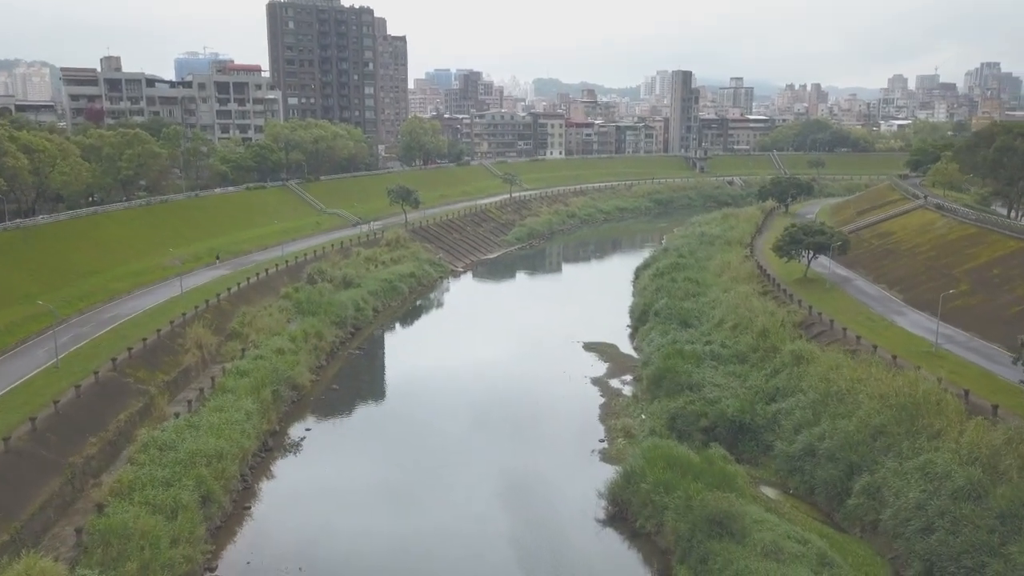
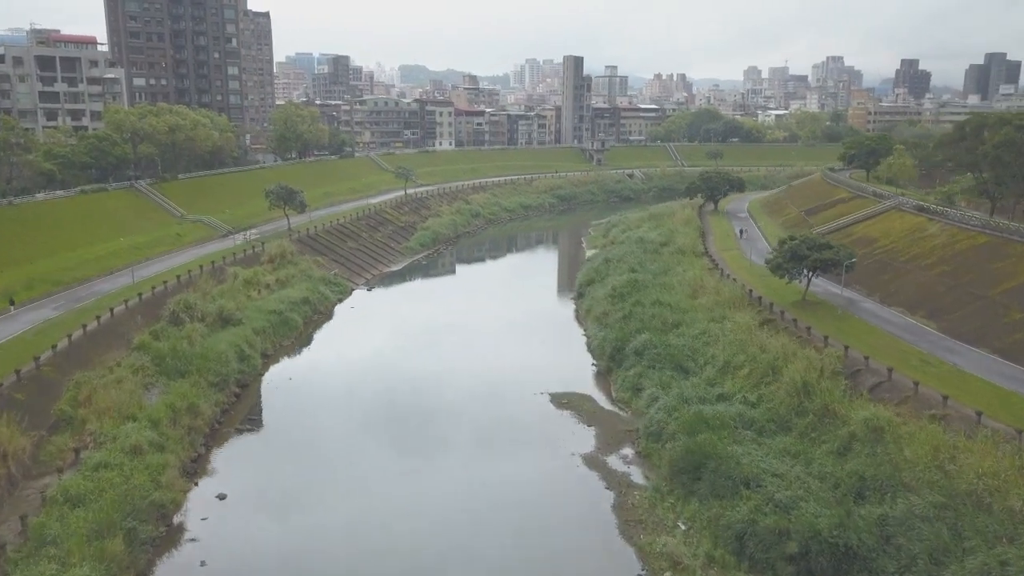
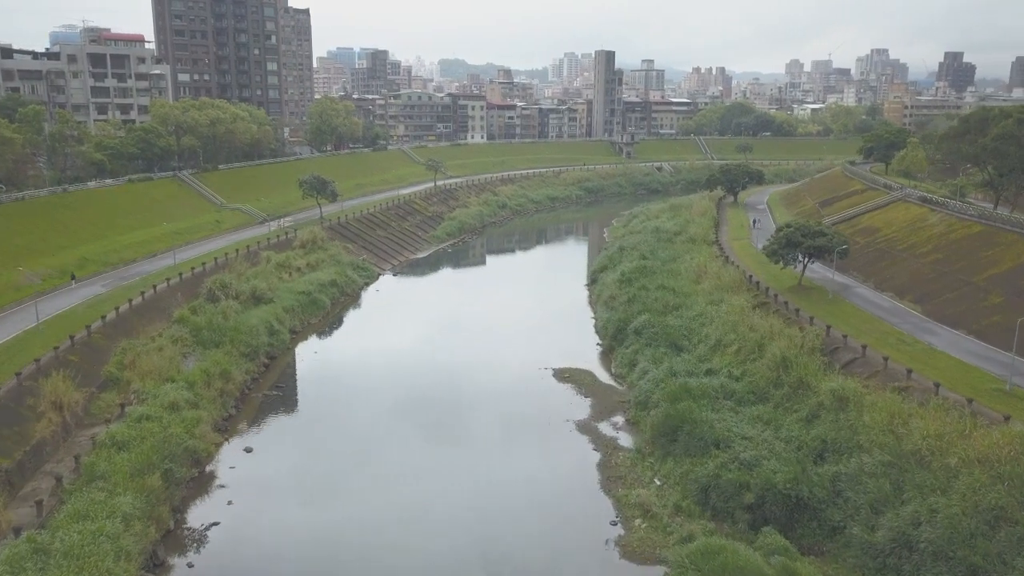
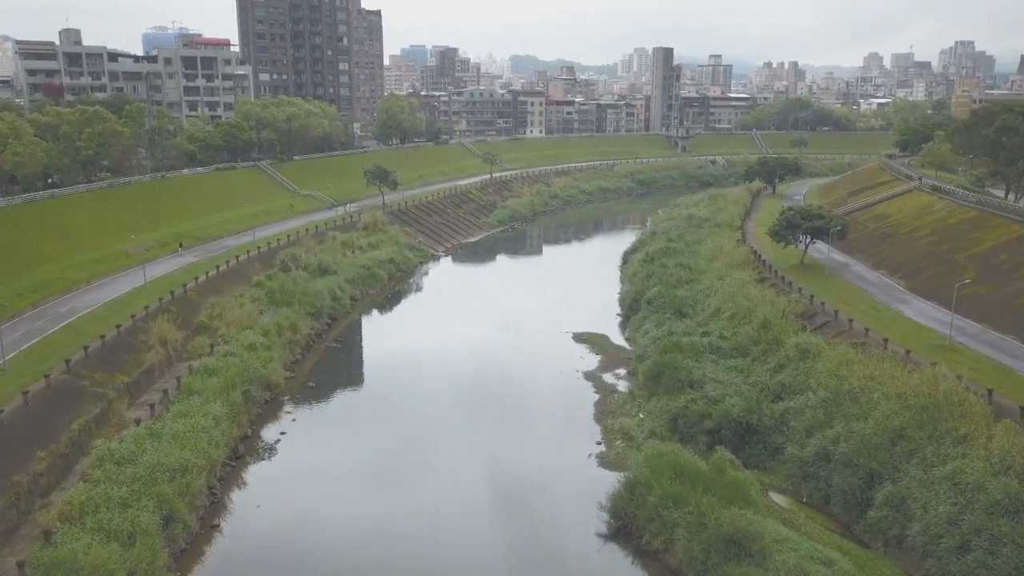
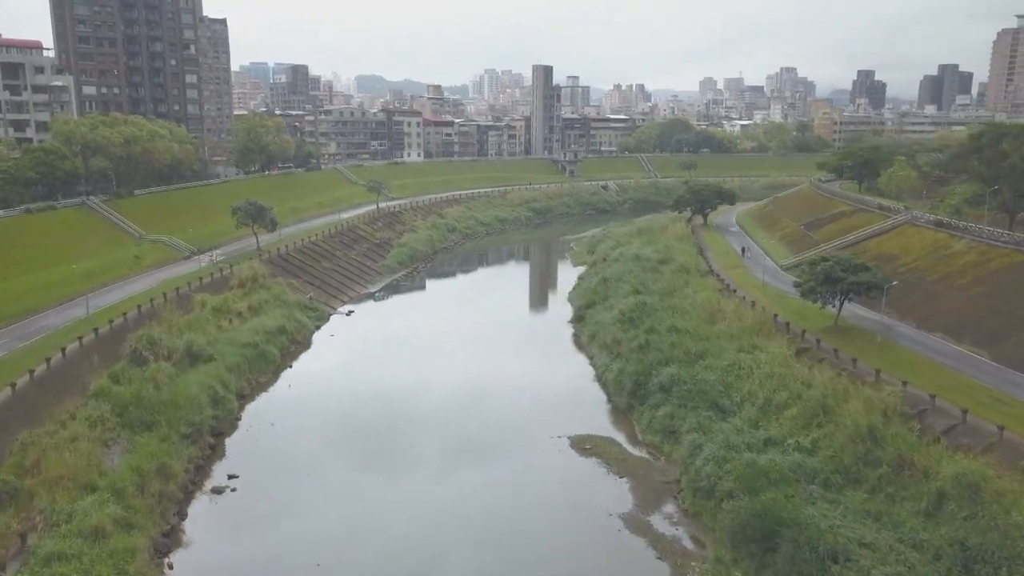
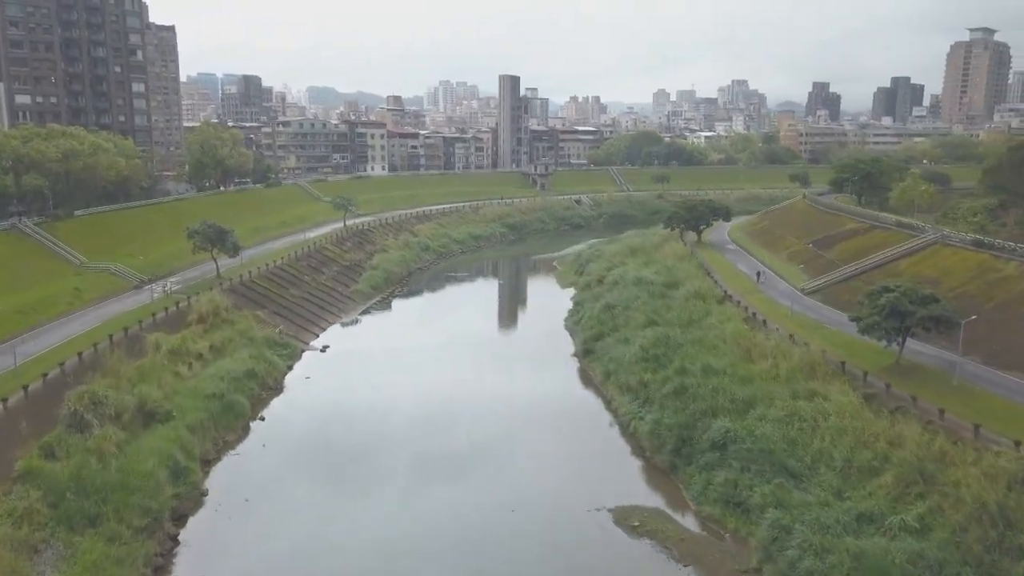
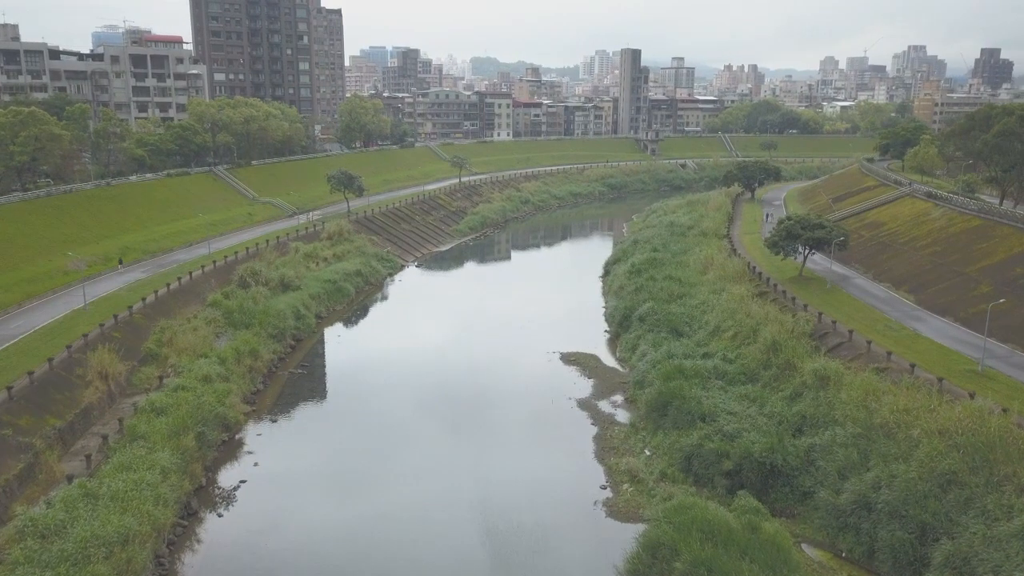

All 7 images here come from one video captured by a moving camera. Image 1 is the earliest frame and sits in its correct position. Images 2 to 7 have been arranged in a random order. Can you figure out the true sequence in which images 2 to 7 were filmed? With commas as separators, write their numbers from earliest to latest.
4, 7, 3, 2, 5, 6
